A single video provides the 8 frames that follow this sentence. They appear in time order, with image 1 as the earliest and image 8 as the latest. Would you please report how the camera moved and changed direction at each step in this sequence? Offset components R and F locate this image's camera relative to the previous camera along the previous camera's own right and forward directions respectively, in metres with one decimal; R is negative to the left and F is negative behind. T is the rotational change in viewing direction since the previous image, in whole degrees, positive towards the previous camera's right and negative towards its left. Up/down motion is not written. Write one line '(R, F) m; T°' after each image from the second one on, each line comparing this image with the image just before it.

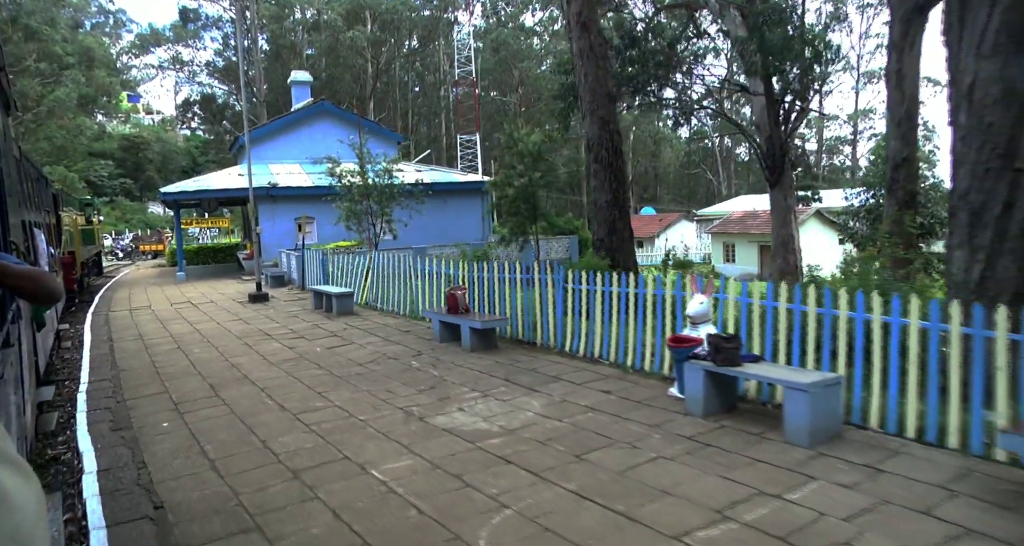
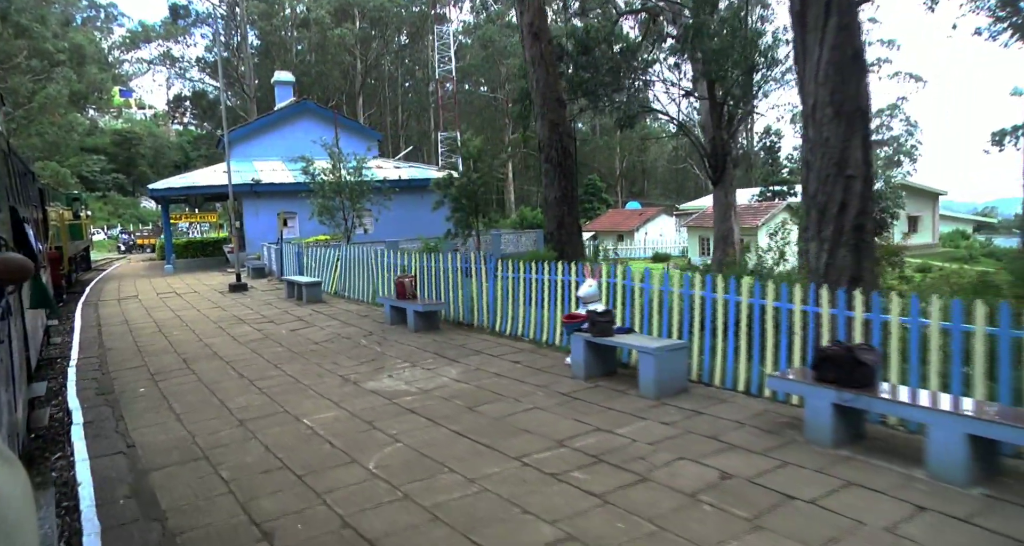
(+0.7, -1.0) m; 0°
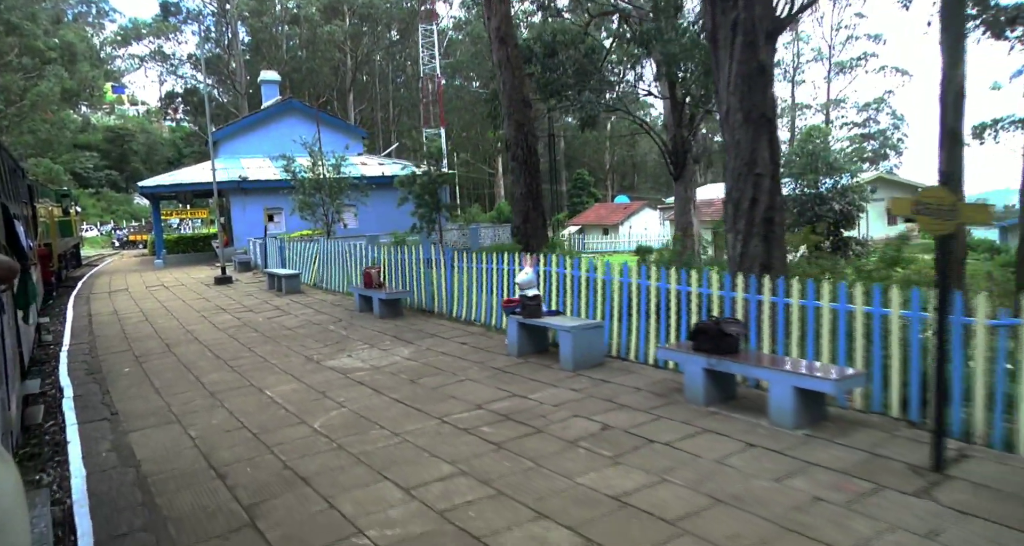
(+0.5, -0.7) m; 0°
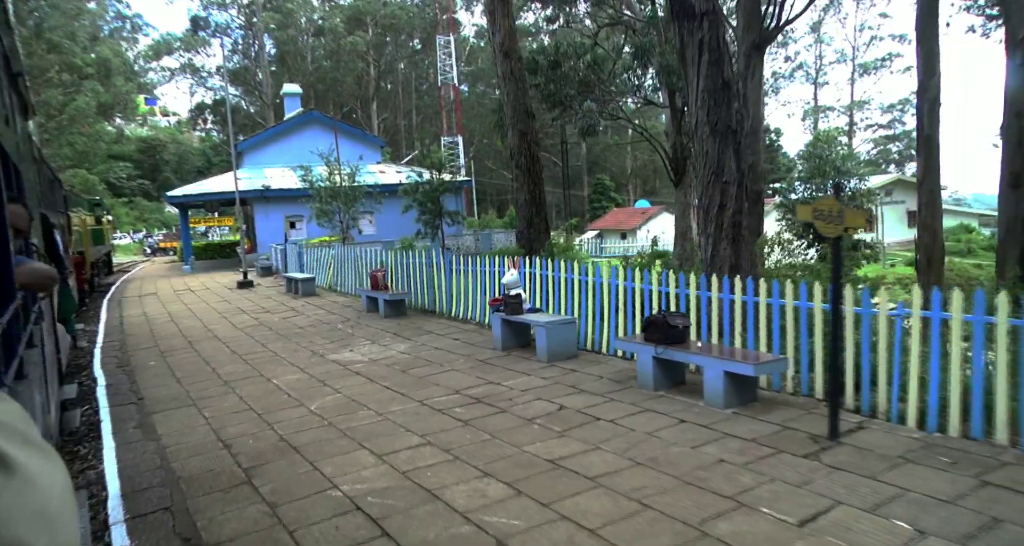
(+0.5, -0.6) m; -2°
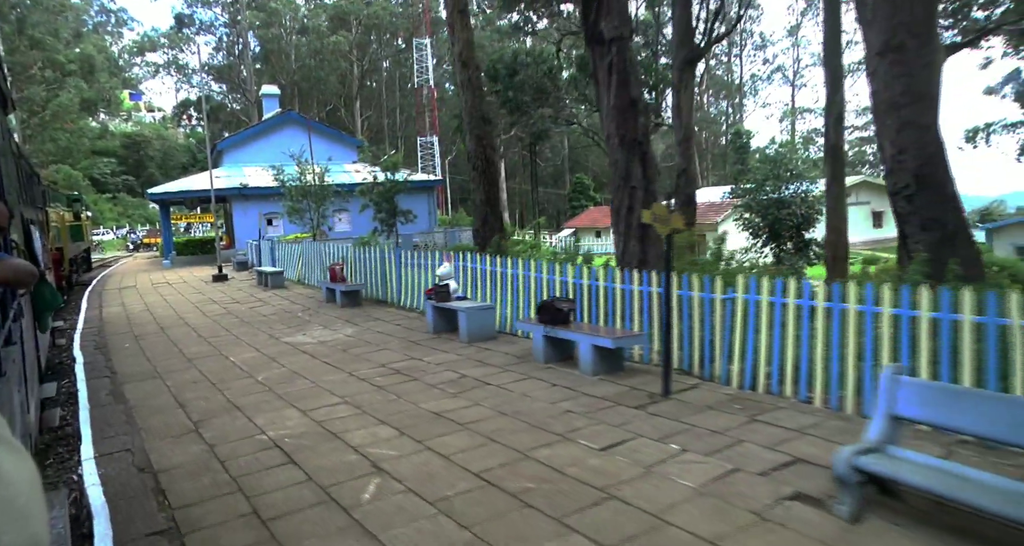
(+0.7, -1.0) m; +1°
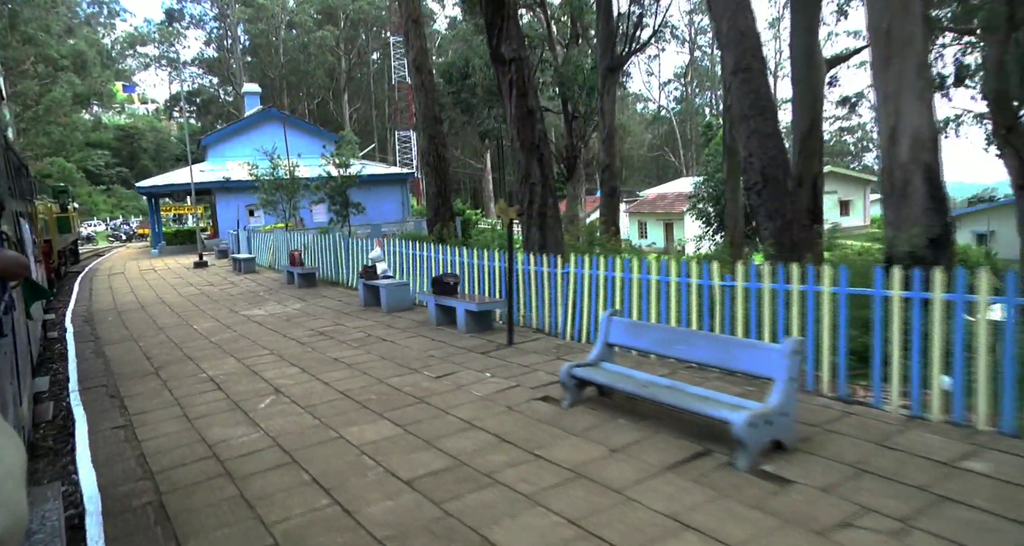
(+1.2, -1.7) m; 0°
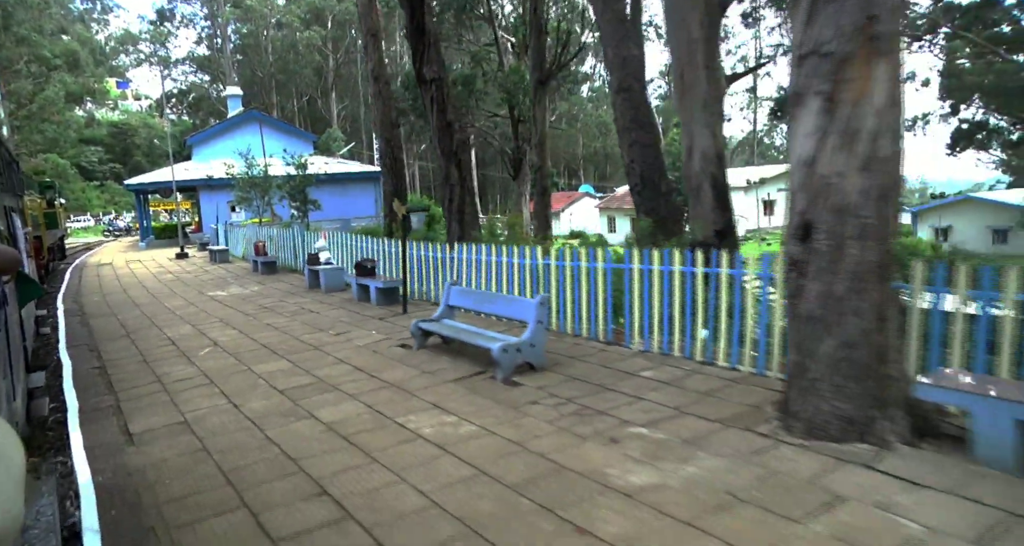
(+1.4, -1.9) m; 0°
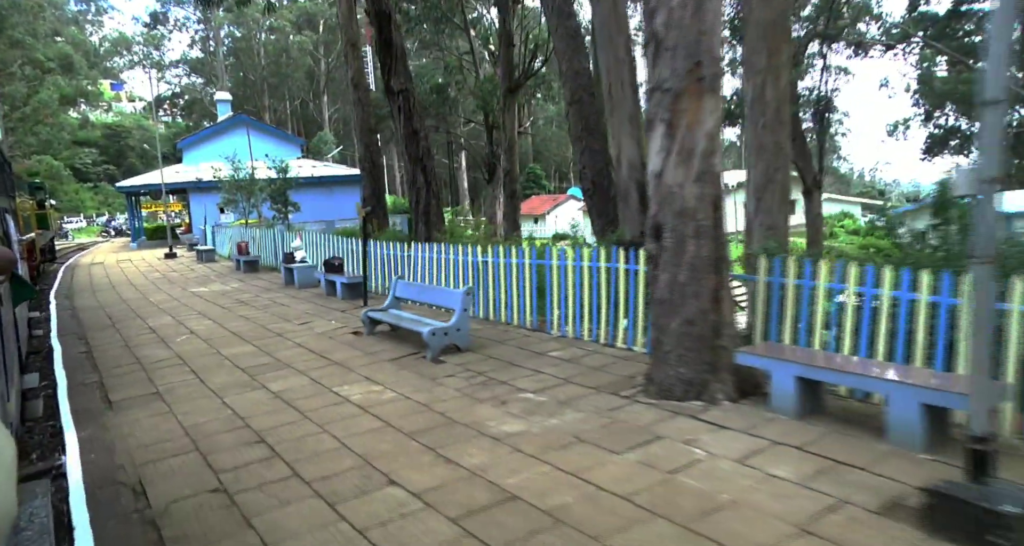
(+0.7, -0.9) m; 0°
